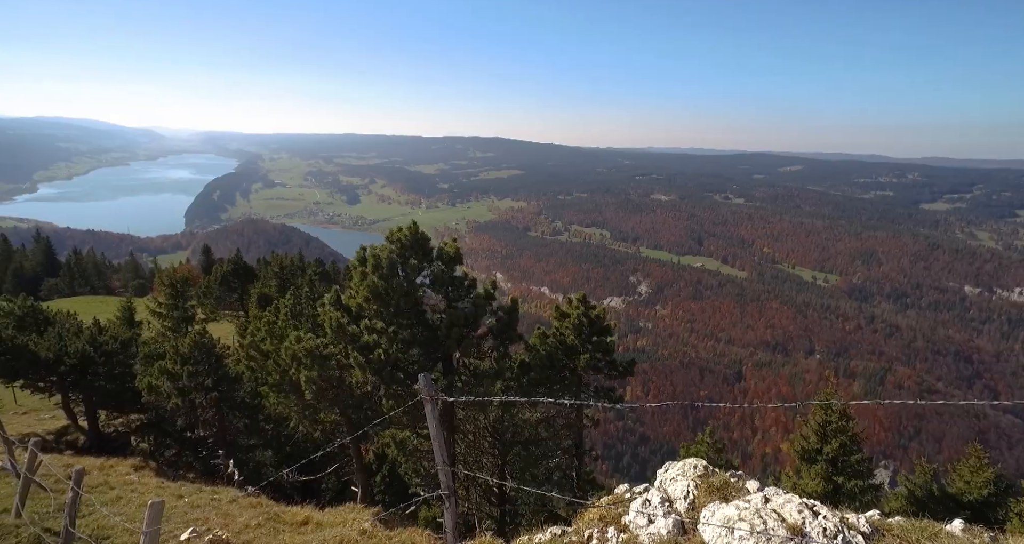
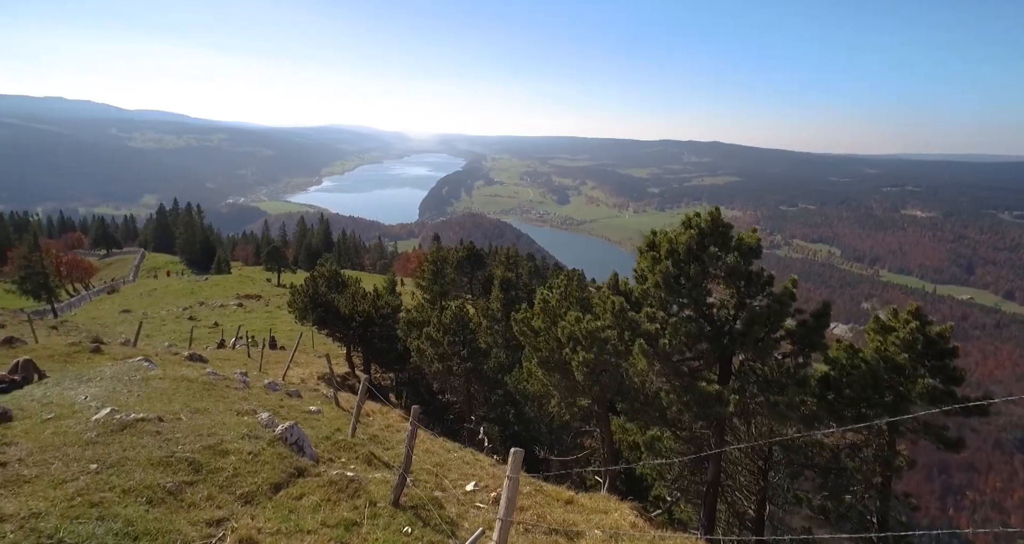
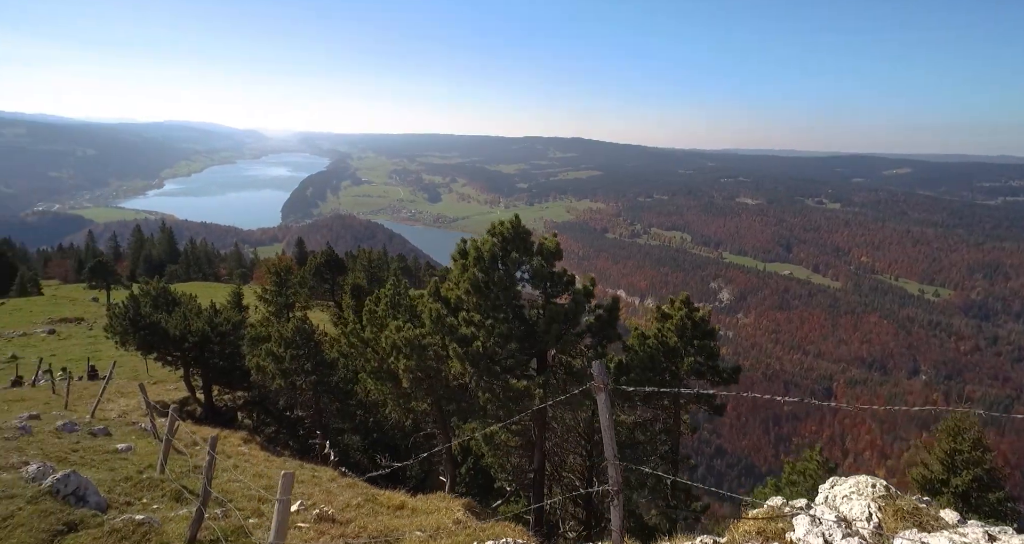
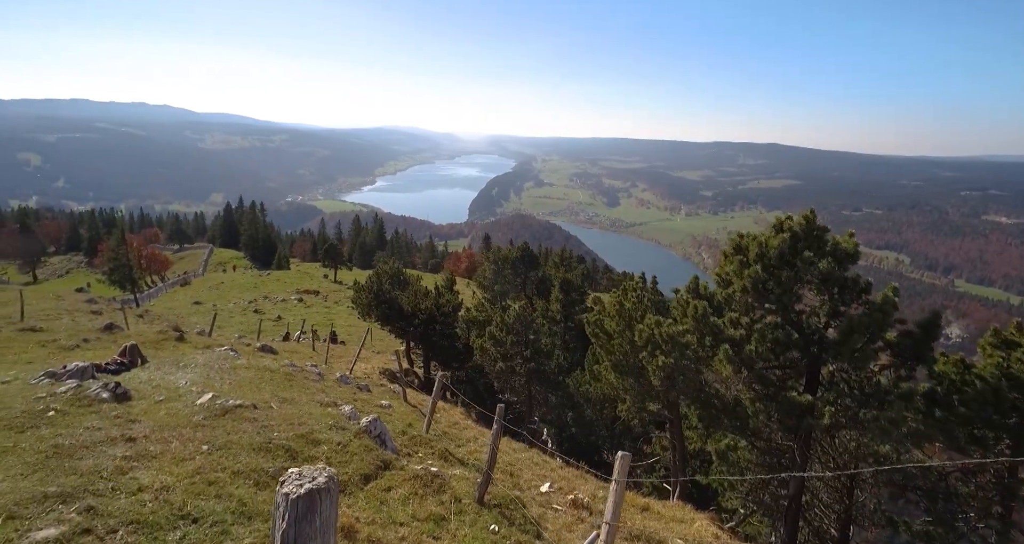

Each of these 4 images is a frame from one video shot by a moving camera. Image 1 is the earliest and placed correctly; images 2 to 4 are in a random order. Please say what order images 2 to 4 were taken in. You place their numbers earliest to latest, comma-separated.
3, 2, 4
